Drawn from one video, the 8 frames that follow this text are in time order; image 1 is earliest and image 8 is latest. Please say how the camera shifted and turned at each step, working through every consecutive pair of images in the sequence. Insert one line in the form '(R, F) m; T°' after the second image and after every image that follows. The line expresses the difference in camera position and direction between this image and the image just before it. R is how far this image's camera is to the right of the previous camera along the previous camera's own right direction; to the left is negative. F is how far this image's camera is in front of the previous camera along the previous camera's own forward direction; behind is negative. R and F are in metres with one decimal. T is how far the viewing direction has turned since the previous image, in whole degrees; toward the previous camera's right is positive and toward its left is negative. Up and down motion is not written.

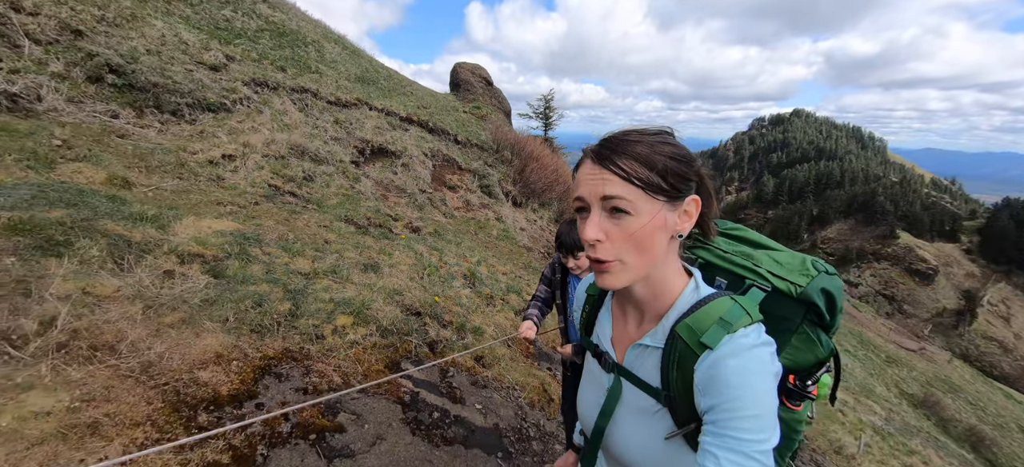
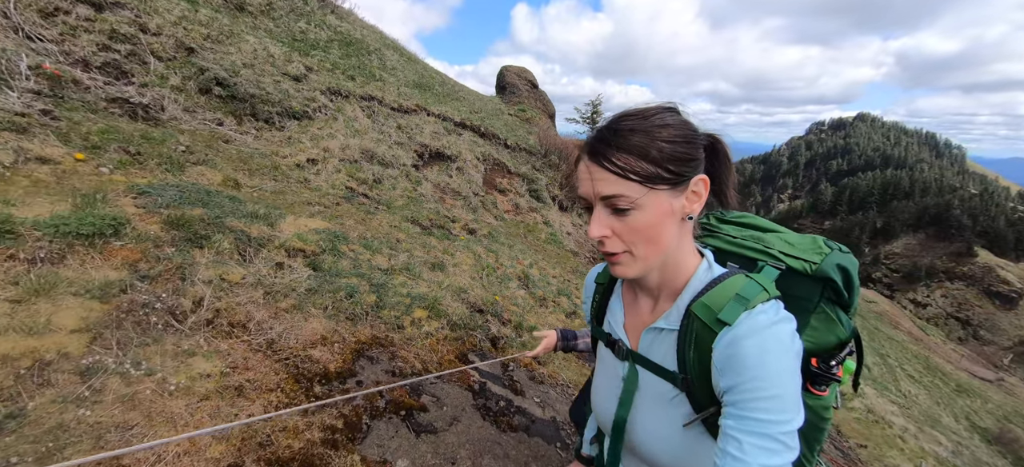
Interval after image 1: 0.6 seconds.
(-0.3, -0.3) m; -5°
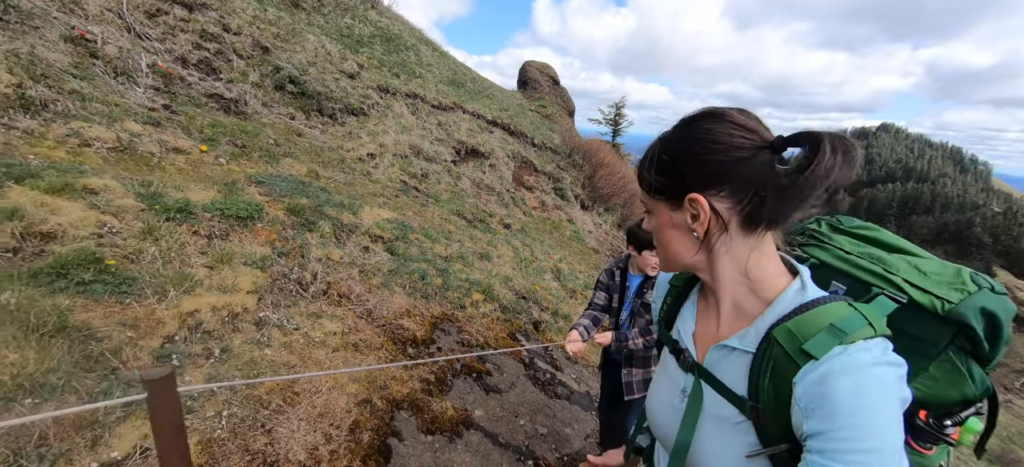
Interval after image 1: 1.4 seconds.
(-0.5, -0.7) m; -1°
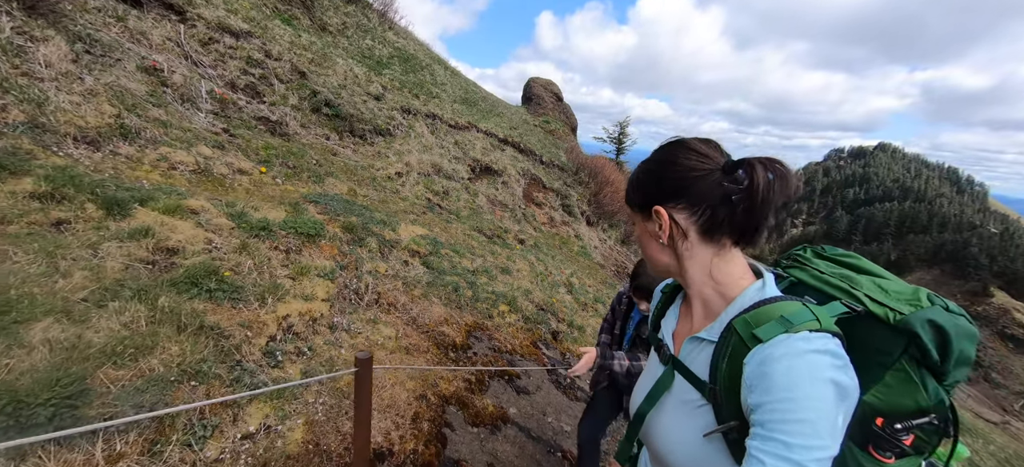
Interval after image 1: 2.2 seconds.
(-0.4, -0.5) m; 0°
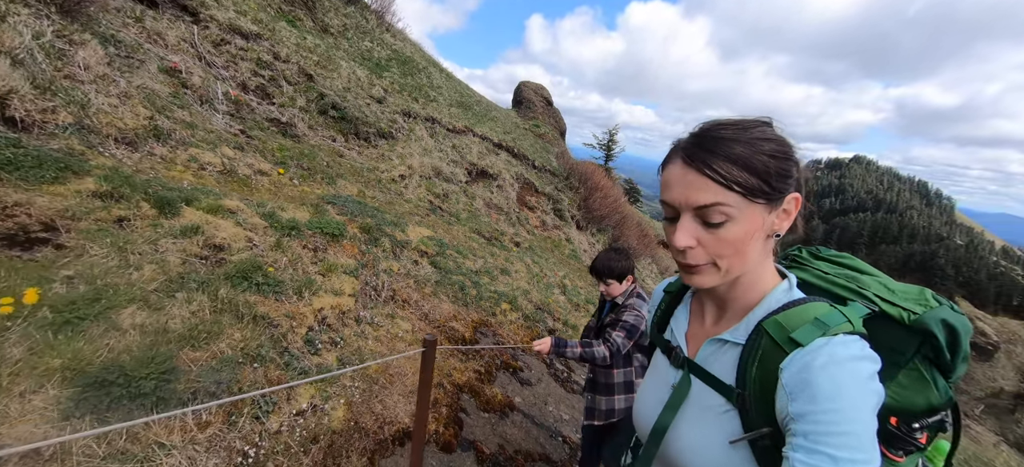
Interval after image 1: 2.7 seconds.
(-0.3, -0.4) m; +2°
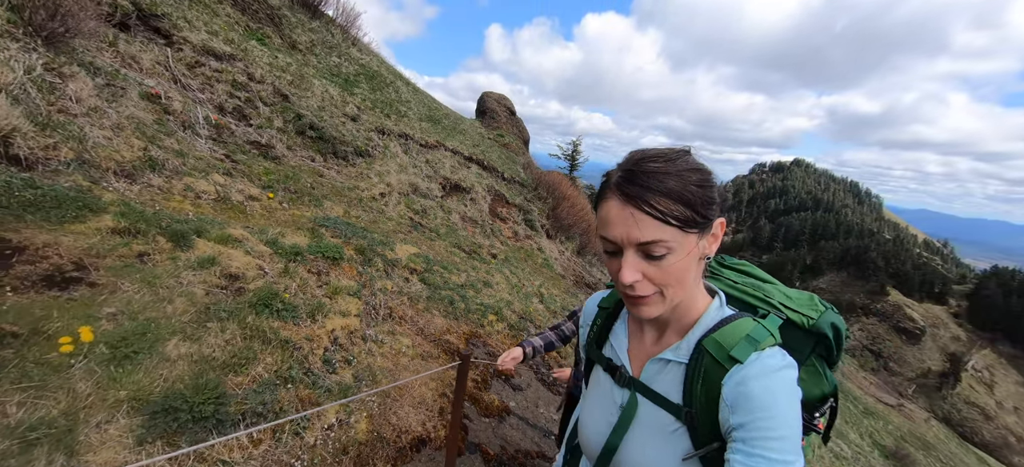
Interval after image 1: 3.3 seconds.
(-0.3, -0.4) m; +5°
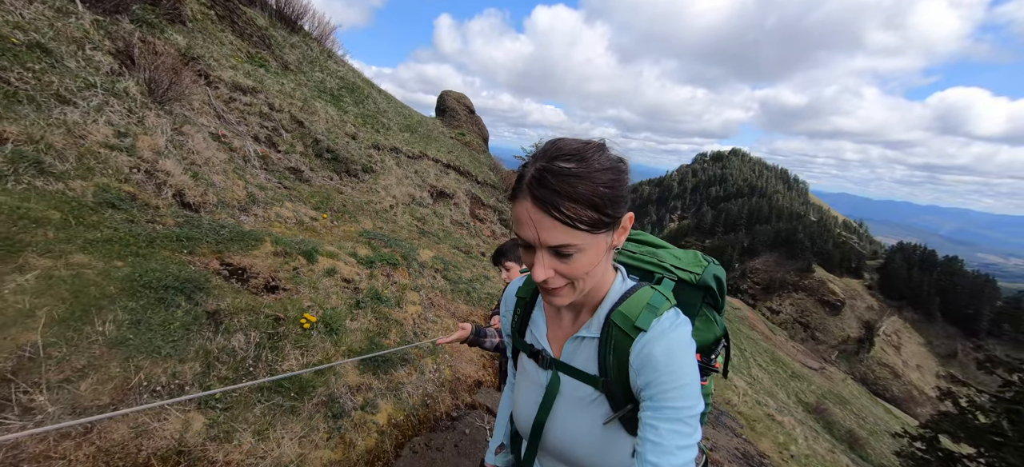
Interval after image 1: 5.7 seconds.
(-0.9, -1.7) m; +7°
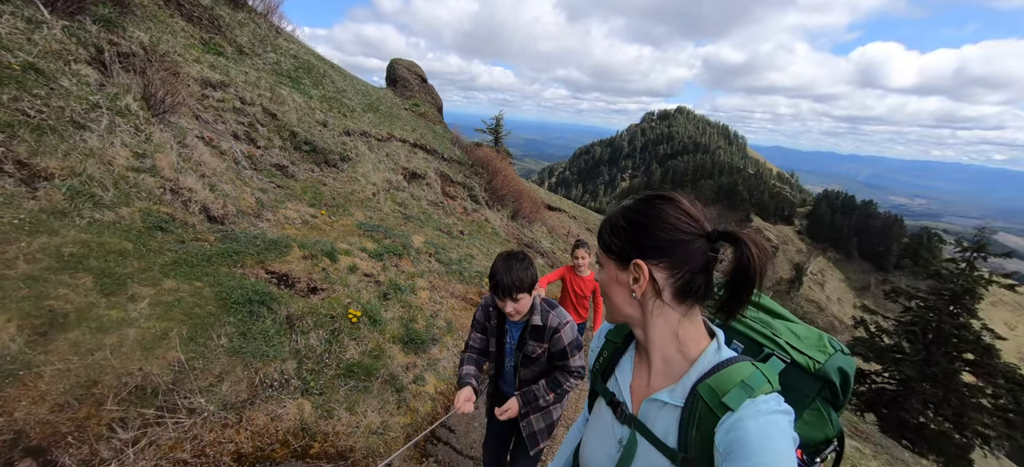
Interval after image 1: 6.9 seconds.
(-0.6, -0.7) m; +6°
